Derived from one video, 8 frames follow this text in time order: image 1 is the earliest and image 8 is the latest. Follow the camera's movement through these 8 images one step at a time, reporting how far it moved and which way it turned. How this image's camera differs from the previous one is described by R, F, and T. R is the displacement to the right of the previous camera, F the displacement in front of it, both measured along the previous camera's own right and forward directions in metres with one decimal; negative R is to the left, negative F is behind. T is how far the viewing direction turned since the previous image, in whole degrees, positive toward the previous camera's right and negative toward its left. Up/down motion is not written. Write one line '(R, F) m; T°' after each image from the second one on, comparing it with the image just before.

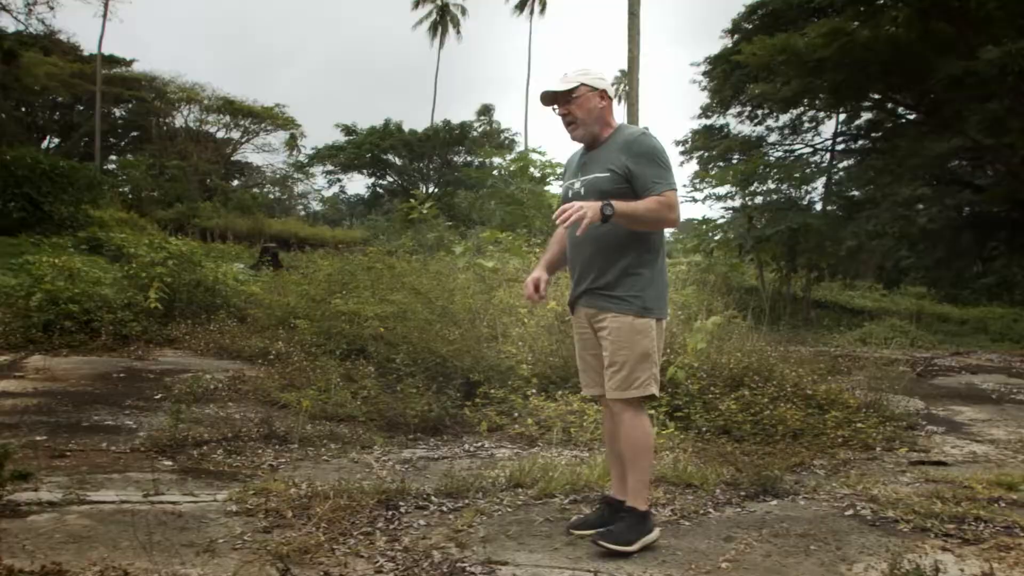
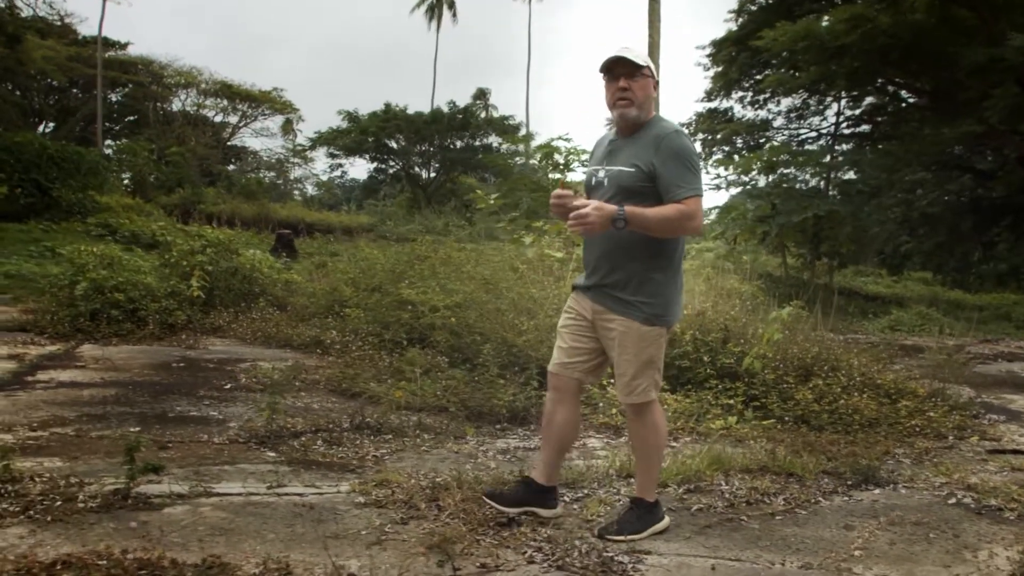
(-0.5, 0.0) m; +1°
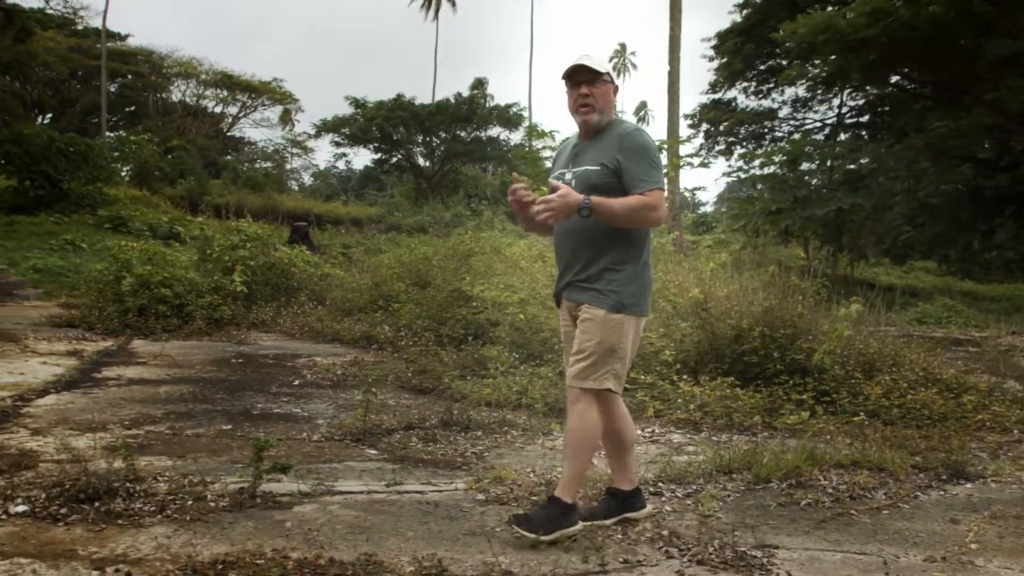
(-0.5, -0.1) m; 0°
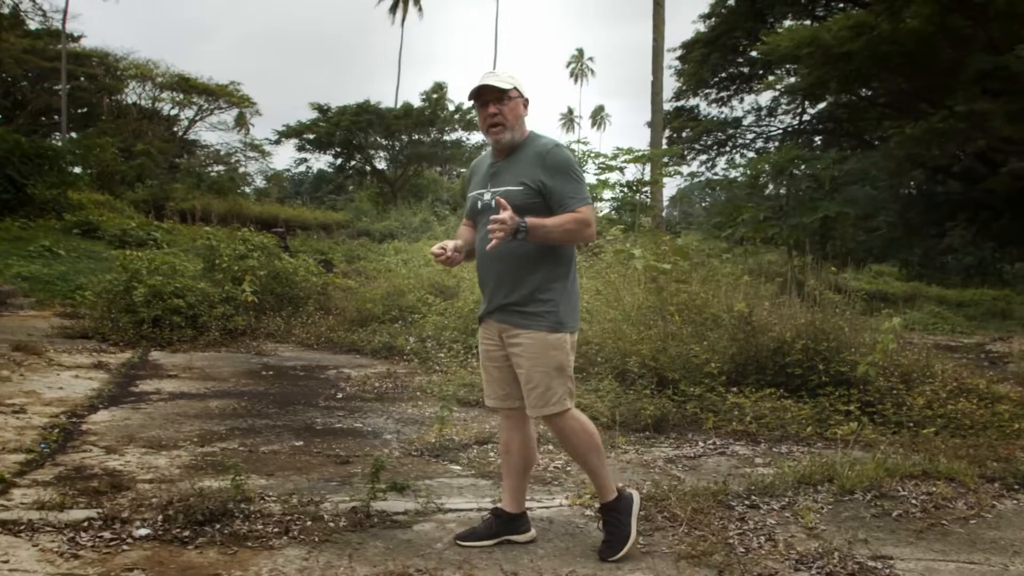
(-0.6, 0.0) m; +3°
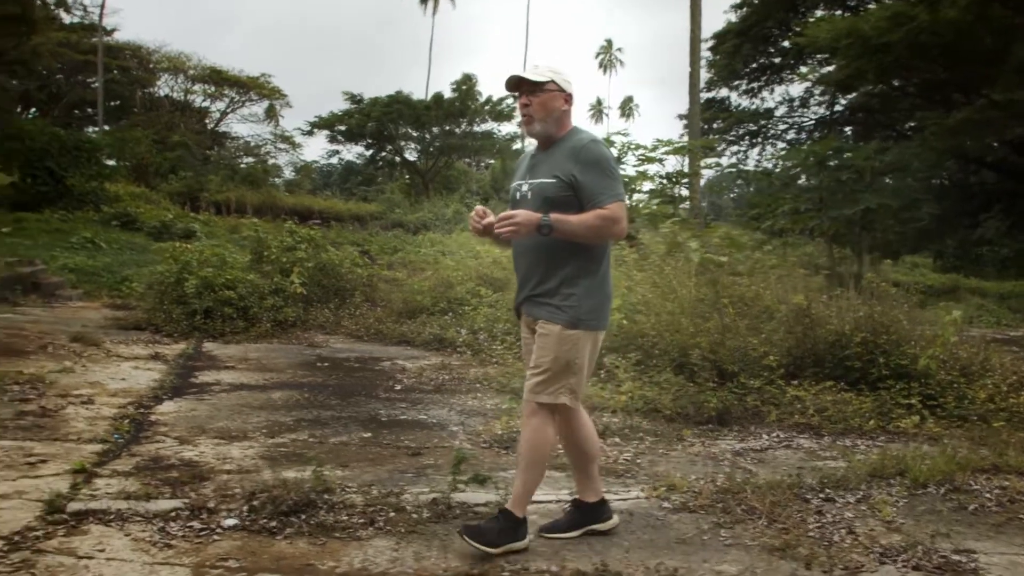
(-0.2, 0.0) m; -2°
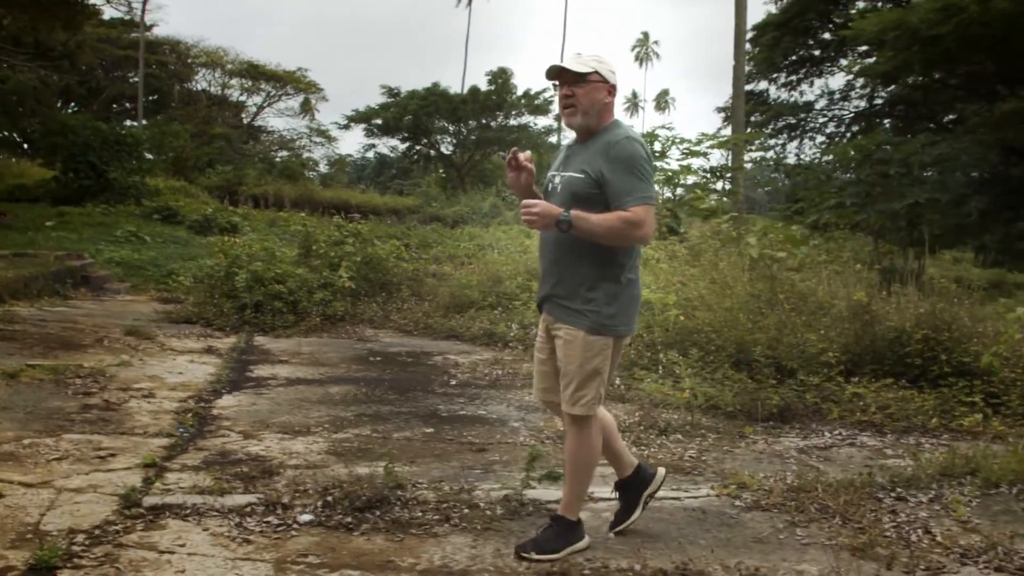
(-0.2, 0.0) m; -2°
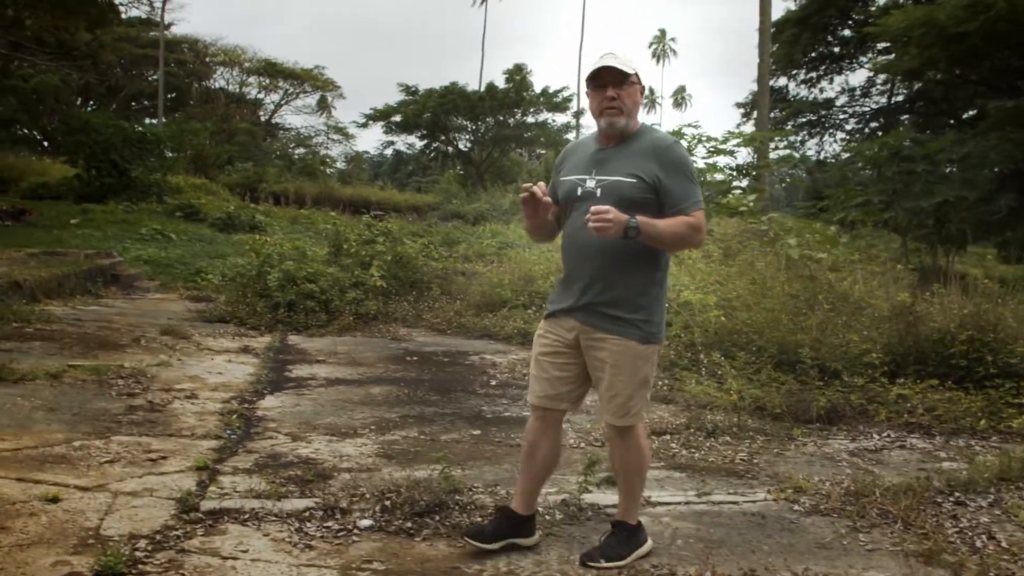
(-0.2, 0.0) m; -1°
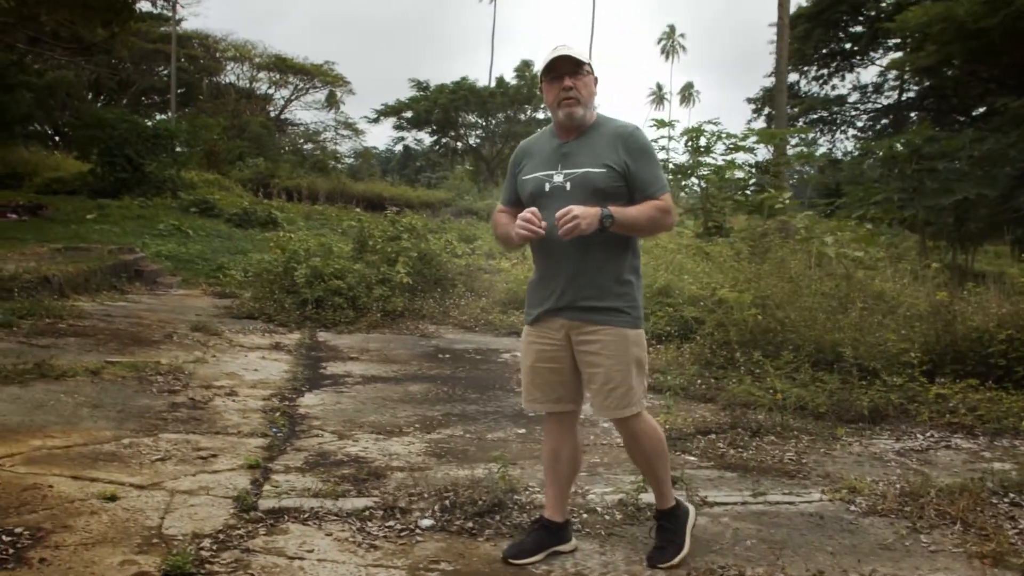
(-0.2, 0.0) m; -1°
